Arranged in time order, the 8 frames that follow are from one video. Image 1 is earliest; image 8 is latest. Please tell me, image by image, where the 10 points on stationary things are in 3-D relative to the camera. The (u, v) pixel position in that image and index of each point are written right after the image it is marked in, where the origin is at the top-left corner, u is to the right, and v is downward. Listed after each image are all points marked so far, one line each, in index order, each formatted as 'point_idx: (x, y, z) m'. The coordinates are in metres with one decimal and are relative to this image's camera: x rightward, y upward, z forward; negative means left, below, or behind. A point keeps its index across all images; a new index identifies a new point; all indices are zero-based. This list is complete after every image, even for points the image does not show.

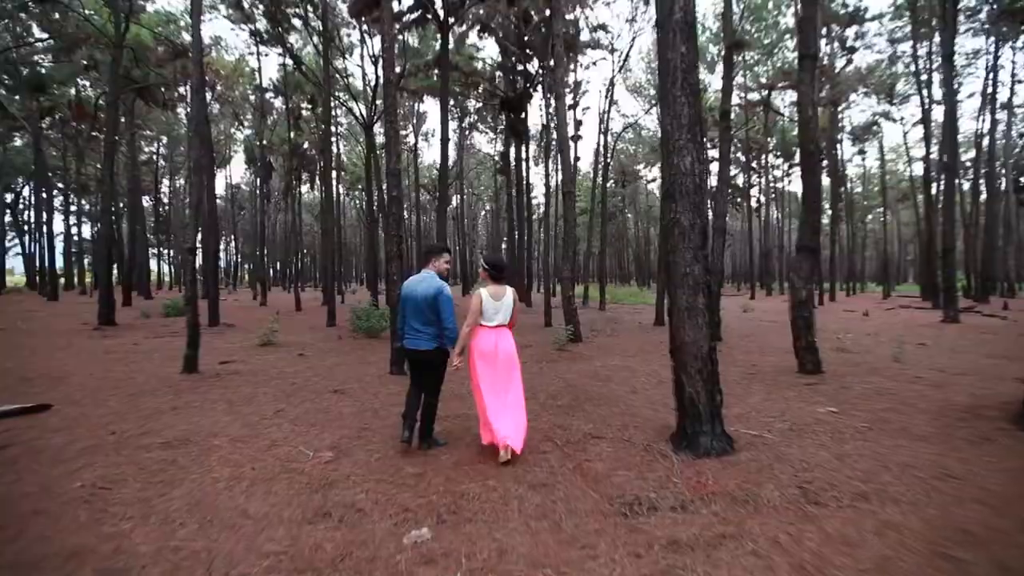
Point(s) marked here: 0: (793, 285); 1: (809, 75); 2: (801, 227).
0: (+5.9, 0.0, +9.8) m
1: (+6.2, +4.3, +9.6) m
2: (+6.0, +1.2, +9.7) m
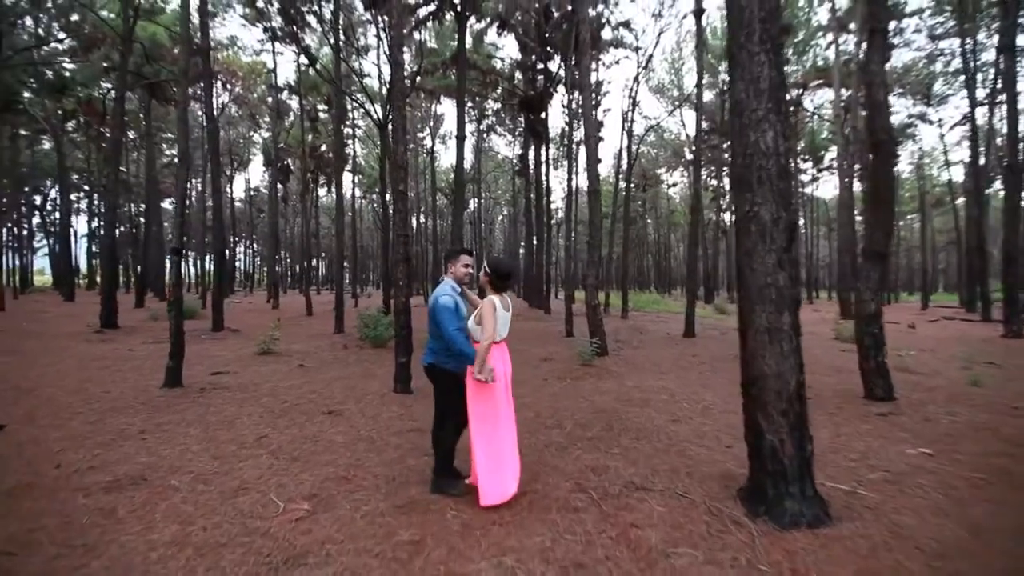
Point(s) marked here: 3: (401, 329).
0: (+6.3, -0.2, +8.5) m
1: (+6.6, +4.1, +8.3) m
2: (+6.4, +1.0, +8.4) m
3: (-1.9, -0.7, +8.1) m
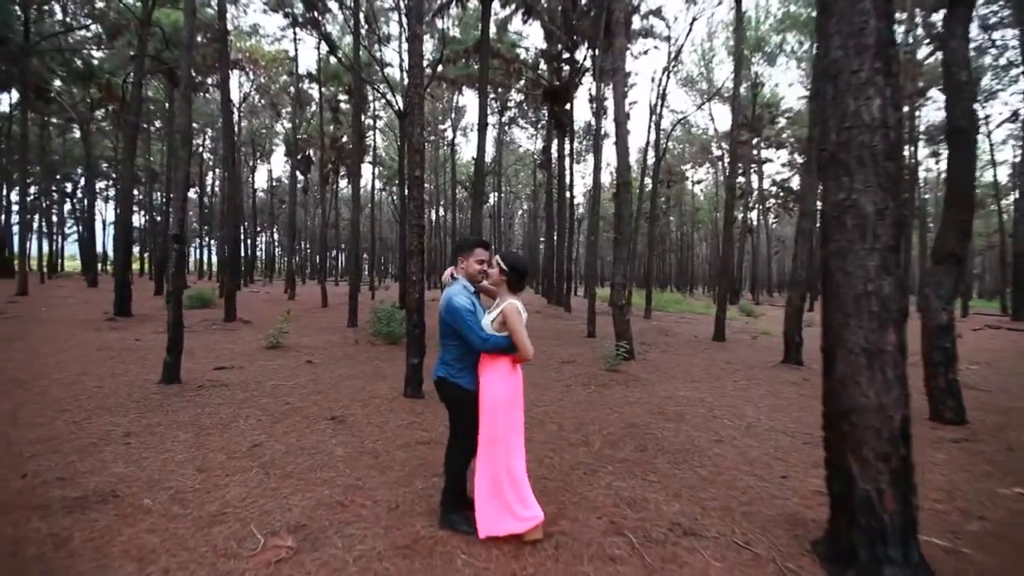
0: (+6.7, -0.3, +7.5) m
1: (+7.0, +3.9, +7.3) m
2: (+6.8, +0.9, +7.4) m
3: (-1.6, -0.6, +7.4) m
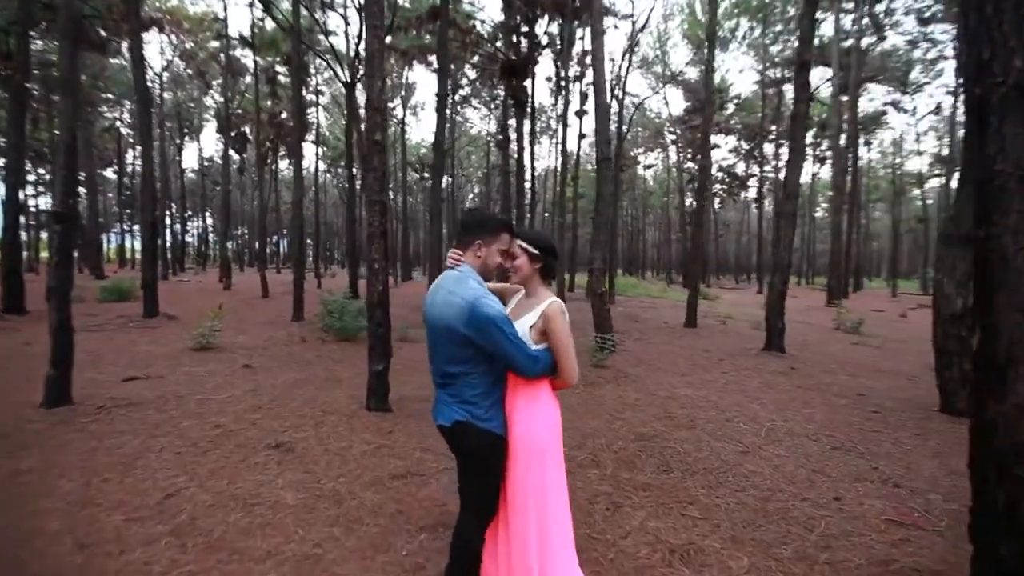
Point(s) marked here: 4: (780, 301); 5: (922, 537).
0: (+6.4, 0.0, +7.0) m
1: (+6.8, +4.2, +6.7) m
2: (+6.5, +1.1, +6.9) m
3: (-1.7, -0.5, +6.1) m
4: (+6.6, -0.3, +11.6) m
5: (+3.2, -2.0, +3.7) m
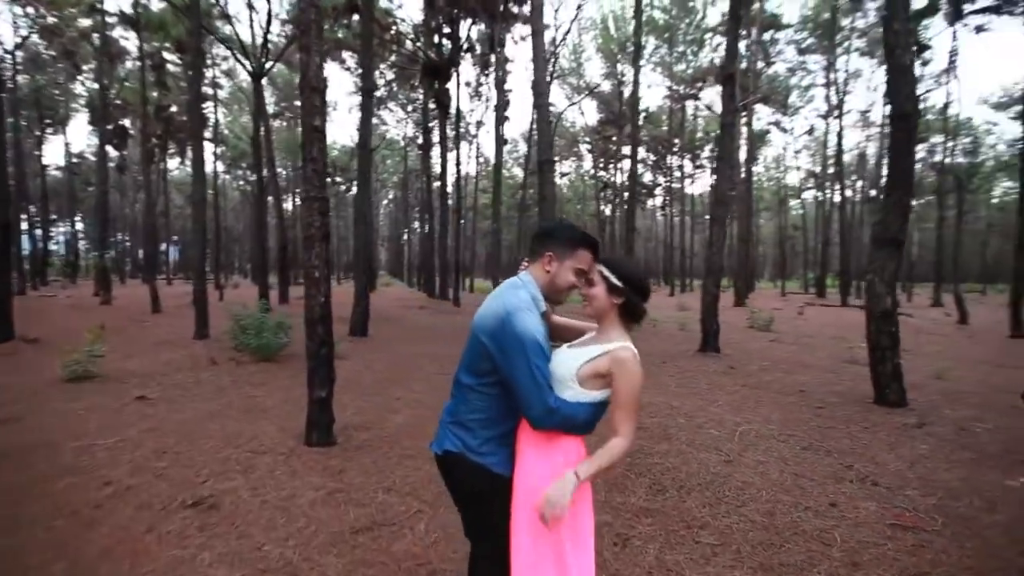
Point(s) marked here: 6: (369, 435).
0: (+5.8, 0.0, +7.5) m
1: (+6.0, +4.2, +7.3) m
2: (+5.9, +1.1, +7.4) m
3: (-2.1, -0.6, +5.2) m
4: (+5.1, -0.4, +12.0) m
5: (+3.2, -1.9, +3.6) m
6: (-1.7, -1.8, +5.8) m
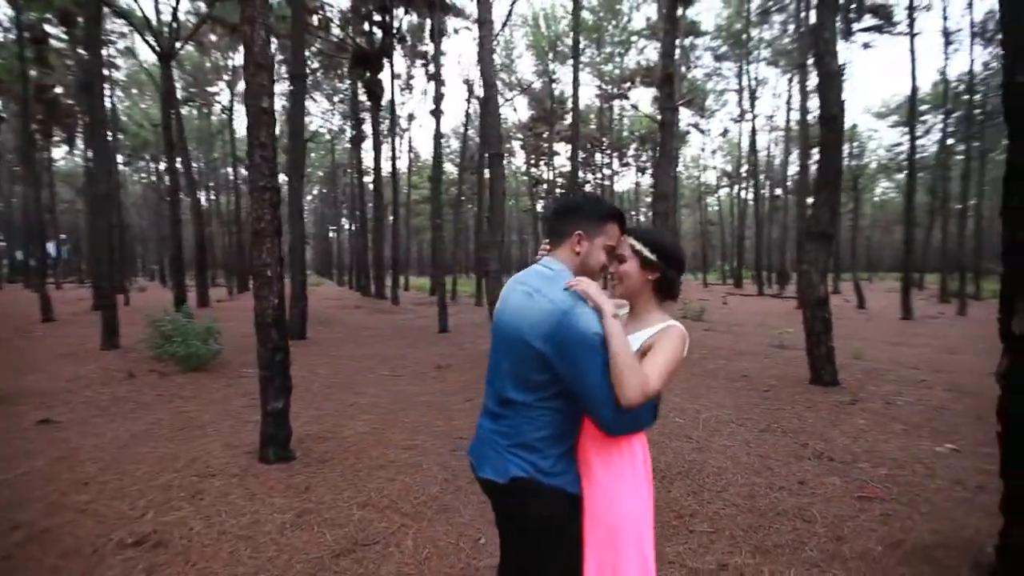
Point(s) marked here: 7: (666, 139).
0: (+5.1, +0.2, +8.1) m
1: (+5.3, +4.4, +7.9) m
2: (+5.2, +1.3, +8.0) m
3: (-2.4, -0.6, +4.7) m
4: (+3.8, -0.2, +12.5) m
5: (+3.2, -1.8, +3.9) m
6: (-2.0, -1.8, +5.3) m
7: (+3.9, +3.8, +12.0) m
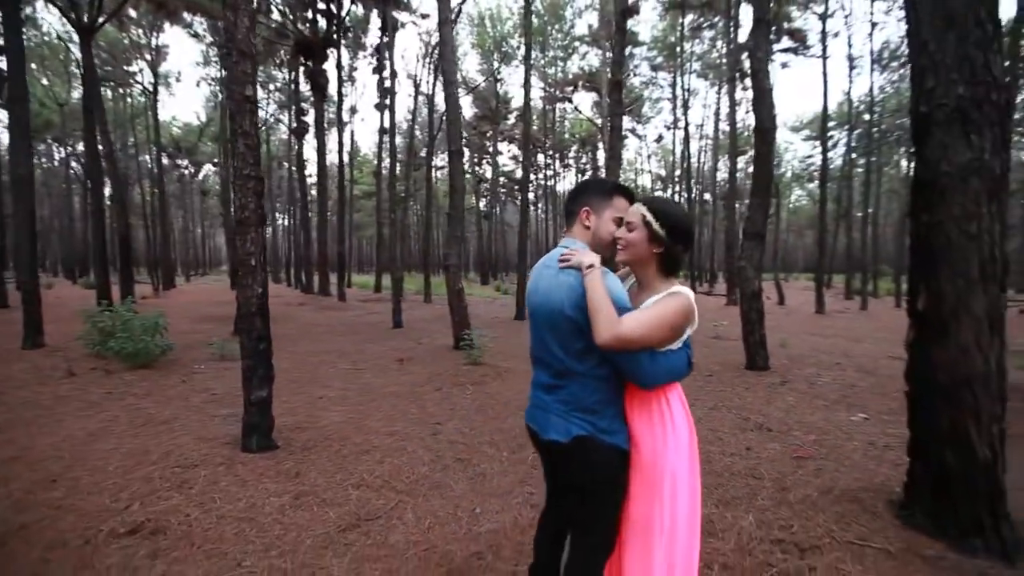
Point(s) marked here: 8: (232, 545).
0: (+4.4, +0.3, +9.0) m
1: (+4.7, +4.5, +8.8) m
2: (+4.5, +1.4, +8.9) m
3: (-2.5, -0.5, +4.7) m
4: (+2.7, -0.1, +13.2) m
5: (+3.1, -1.7, +4.6) m
6: (-2.3, -1.7, +5.4) m
7: (+2.8, +3.9, +12.8) m
8: (-2.0, -1.8, +3.3) m
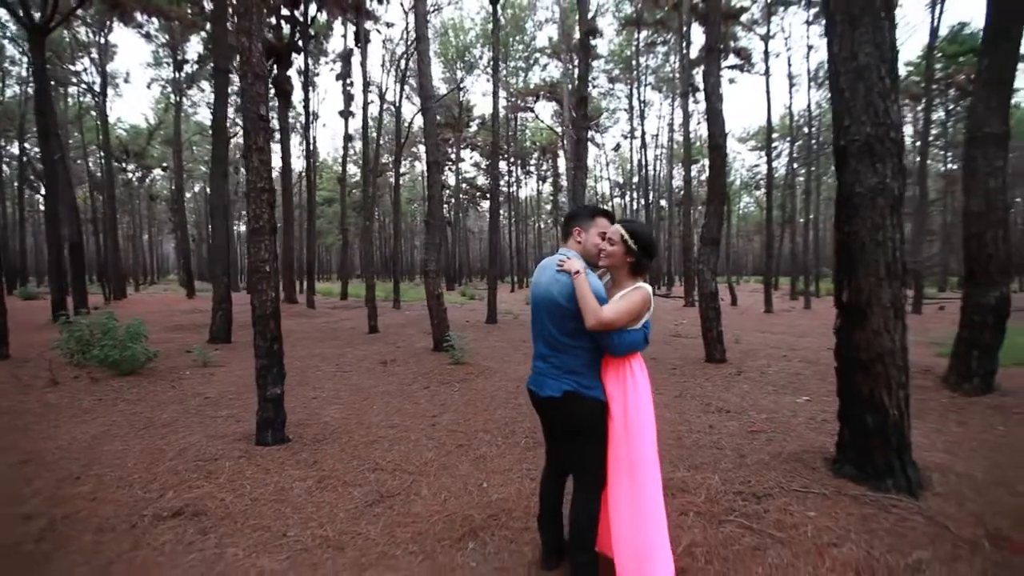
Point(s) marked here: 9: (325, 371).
0: (+4.0, +0.2, +9.9) m
1: (+4.2, +4.5, +9.8) m
2: (+4.1, +1.4, +9.9) m
3: (-2.6, -0.6, +5.0) m
4: (+1.9, -0.2, +14.0) m
5: (+3.0, -1.7, +5.4) m
6: (-2.4, -1.7, +5.7) m
7: (+2.0, +3.8, +13.6) m
8: (-1.9, -1.8, +3.7) m
9: (-3.7, -1.6, +9.2) m
